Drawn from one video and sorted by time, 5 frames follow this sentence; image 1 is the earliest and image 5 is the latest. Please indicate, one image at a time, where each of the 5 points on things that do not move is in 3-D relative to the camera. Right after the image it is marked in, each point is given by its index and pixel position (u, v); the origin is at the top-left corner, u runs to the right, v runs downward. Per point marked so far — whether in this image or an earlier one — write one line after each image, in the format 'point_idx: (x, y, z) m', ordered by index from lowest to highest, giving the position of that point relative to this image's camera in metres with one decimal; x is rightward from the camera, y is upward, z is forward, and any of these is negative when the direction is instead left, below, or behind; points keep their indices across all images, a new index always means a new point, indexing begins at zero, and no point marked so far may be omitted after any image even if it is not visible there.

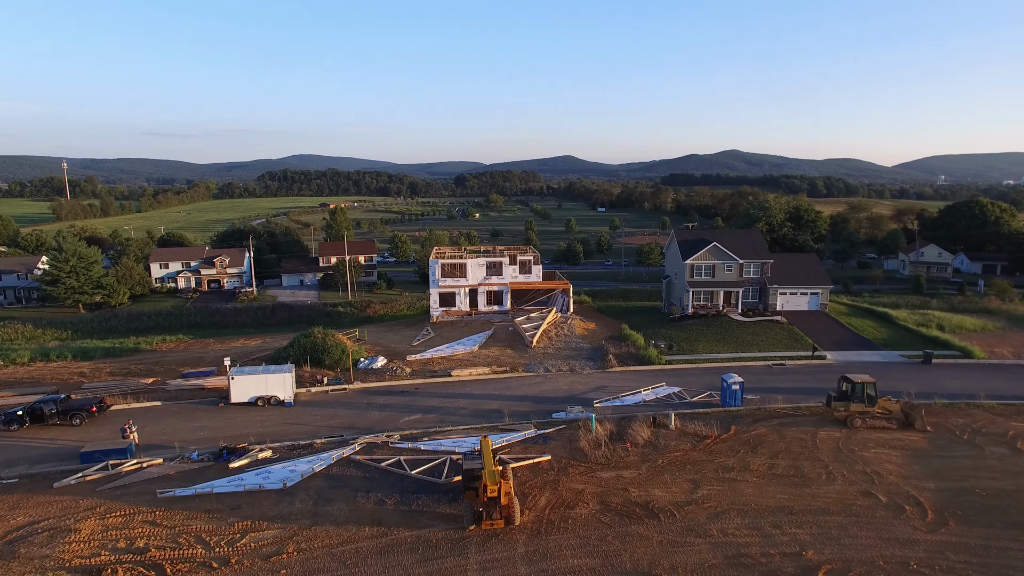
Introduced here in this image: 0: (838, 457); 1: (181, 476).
0: (+8.8, -4.5, +18.3) m
1: (-8.8, -5.0, +17.9) m
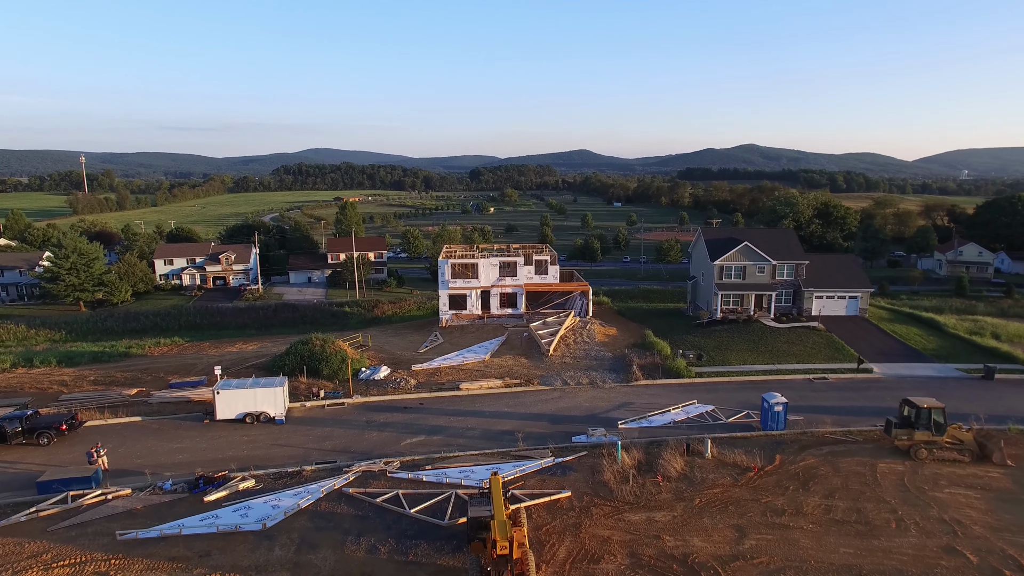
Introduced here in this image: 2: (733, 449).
0: (+9.2, -4.8, +15.7) m
1: (-8.5, -5.2, +15.7) m
2: (+6.2, -4.5, +19.0) m
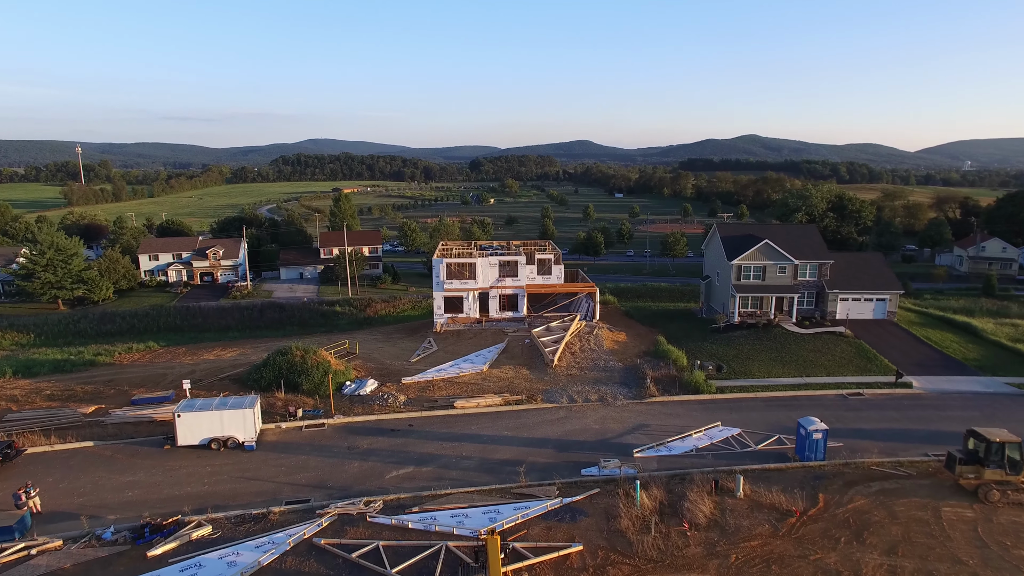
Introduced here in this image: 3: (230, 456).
0: (+9.2, -5.1, +13.1) m
1: (-8.4, -5.5, +13.2) m
2: (+6.2, -4.8, +16.4) m
3: (-7.9, -4.7, +18.9) m
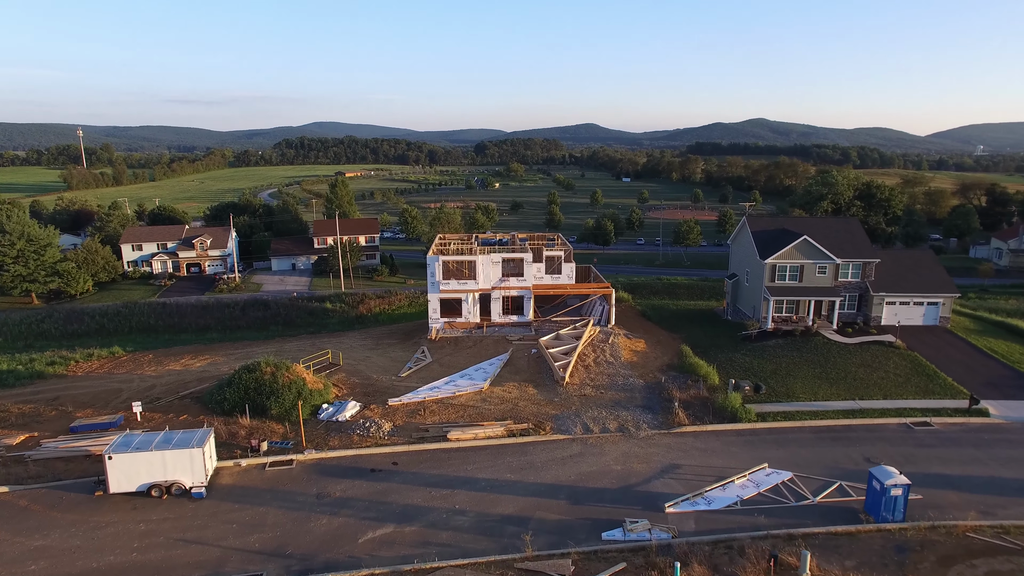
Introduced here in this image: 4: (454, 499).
0: (+9.2, -5.6, +9.7) m
1: (-8.4, -6.0, +9.8) m
2: (+6.3, -5.2, +12.9) m
3: (-7.8, -5.0, +15.6) m
4: (-1.4, -4.9, +15.7) m
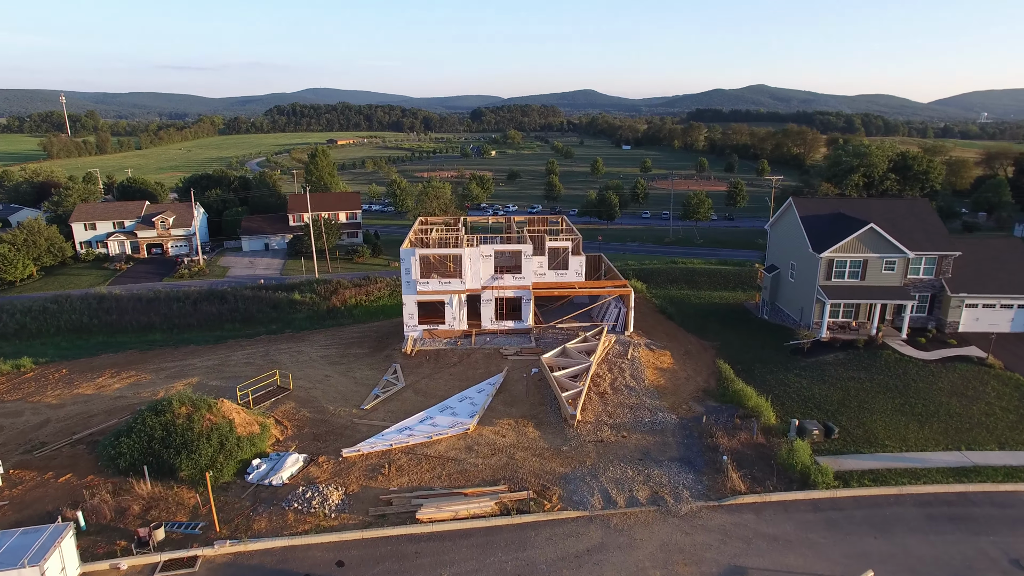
0: (+9.1, -6.5, +4.6) m
1: (-8.5, -6.8, +4.7) m
2: (+6.2, -5.9, +7.8) m
3: (-7.9, -5.6, +10.4) m
4: (-1.5, -5.4, +10.5) m
